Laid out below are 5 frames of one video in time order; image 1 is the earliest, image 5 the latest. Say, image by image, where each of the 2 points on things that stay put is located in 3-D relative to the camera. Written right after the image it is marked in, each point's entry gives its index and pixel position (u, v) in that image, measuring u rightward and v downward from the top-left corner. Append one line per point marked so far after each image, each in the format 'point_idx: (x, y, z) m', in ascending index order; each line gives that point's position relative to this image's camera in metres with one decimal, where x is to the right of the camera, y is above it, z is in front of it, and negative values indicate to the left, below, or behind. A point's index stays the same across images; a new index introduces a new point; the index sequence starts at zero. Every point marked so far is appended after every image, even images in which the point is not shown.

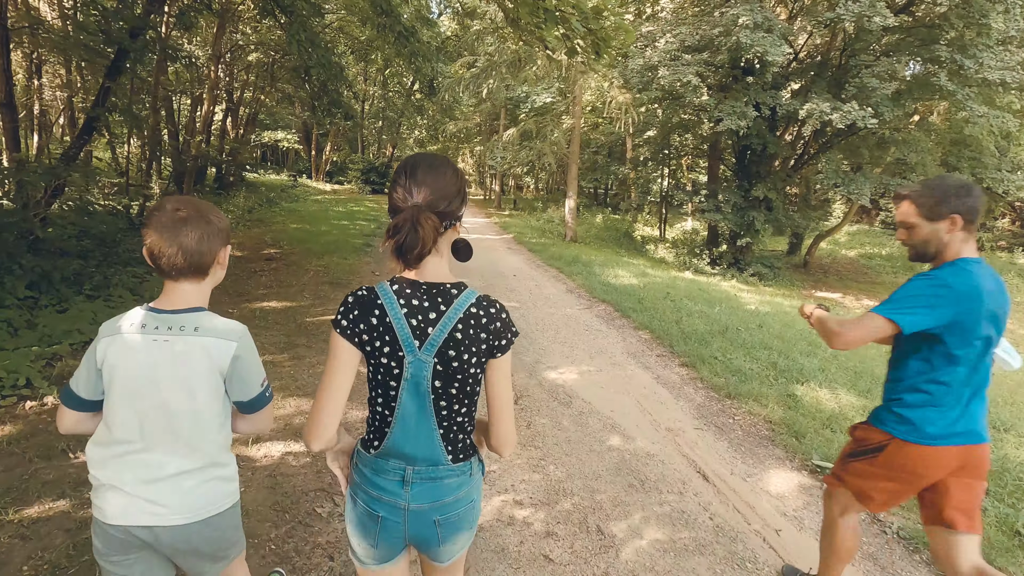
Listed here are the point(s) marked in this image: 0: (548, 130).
0: (+0.9, +4.5, +16.2) m
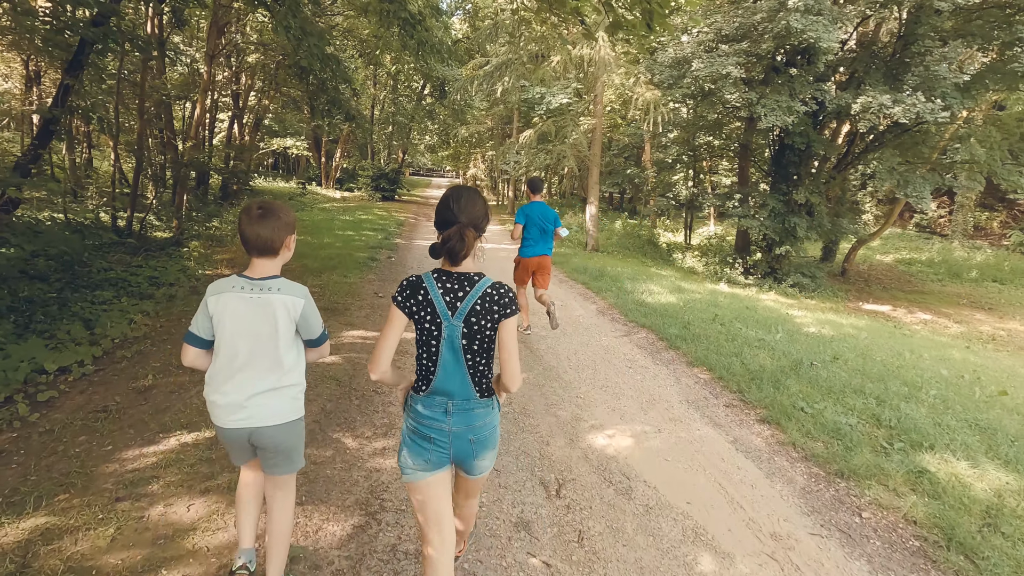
0: (+1.3, +4.2, +15.1) m
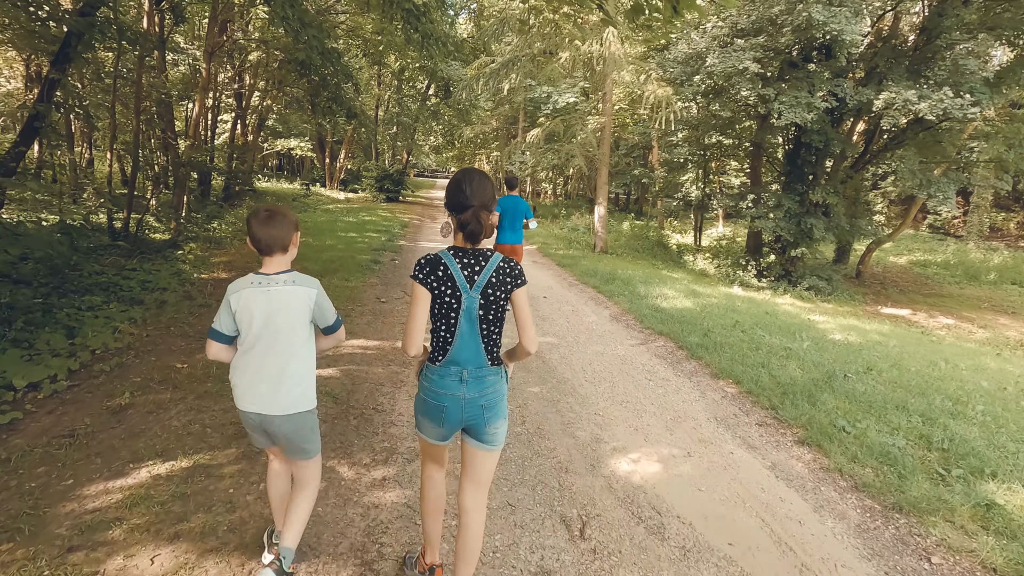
0: (+1.5, +4.1, +14.8) m
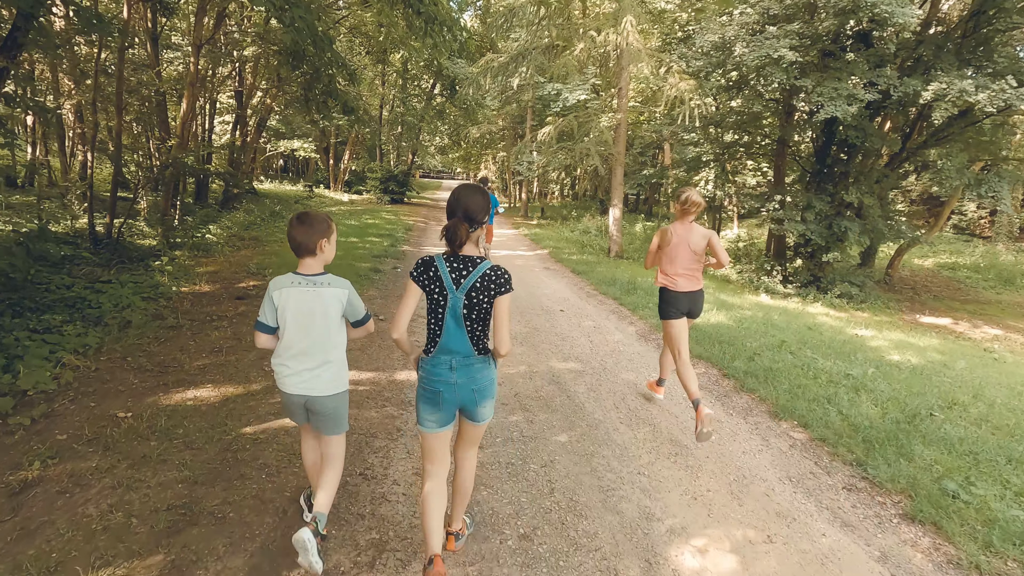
0: (+1.7, +3.9, +14.0) m
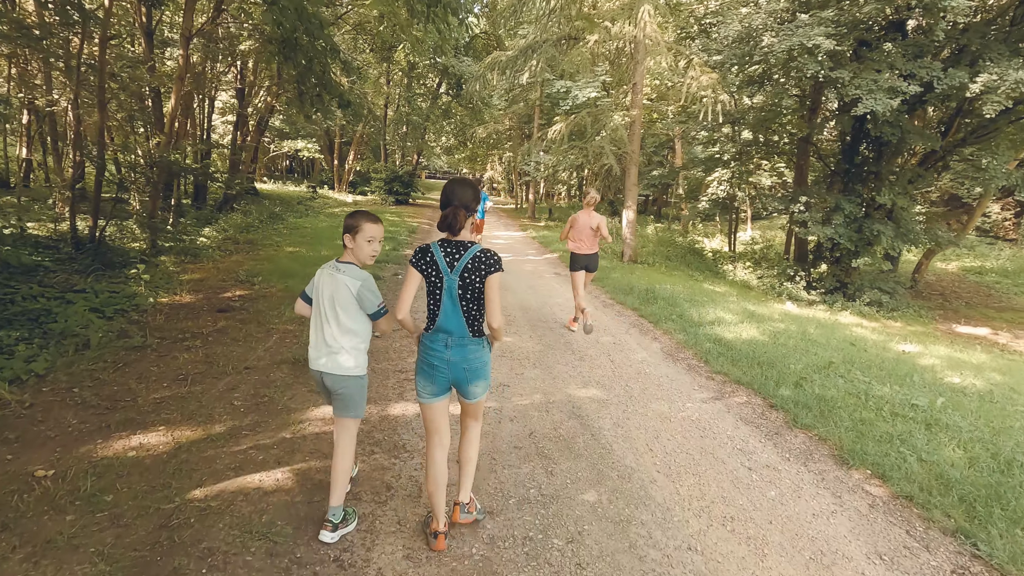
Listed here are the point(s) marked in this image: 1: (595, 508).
0: (+1.9, +3.8, +13.3) m
1: (+0.4, -1.1, +2.7) m
